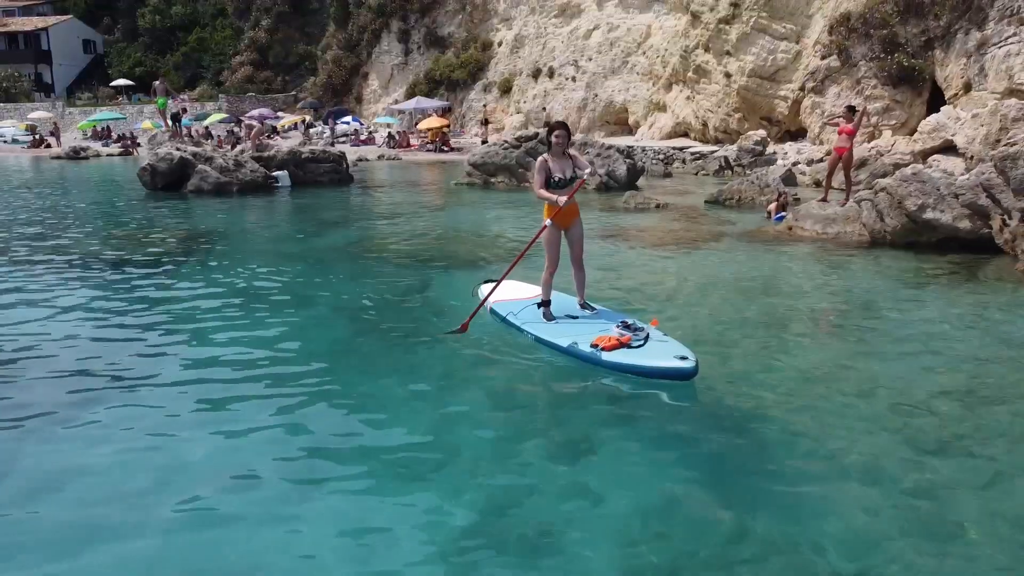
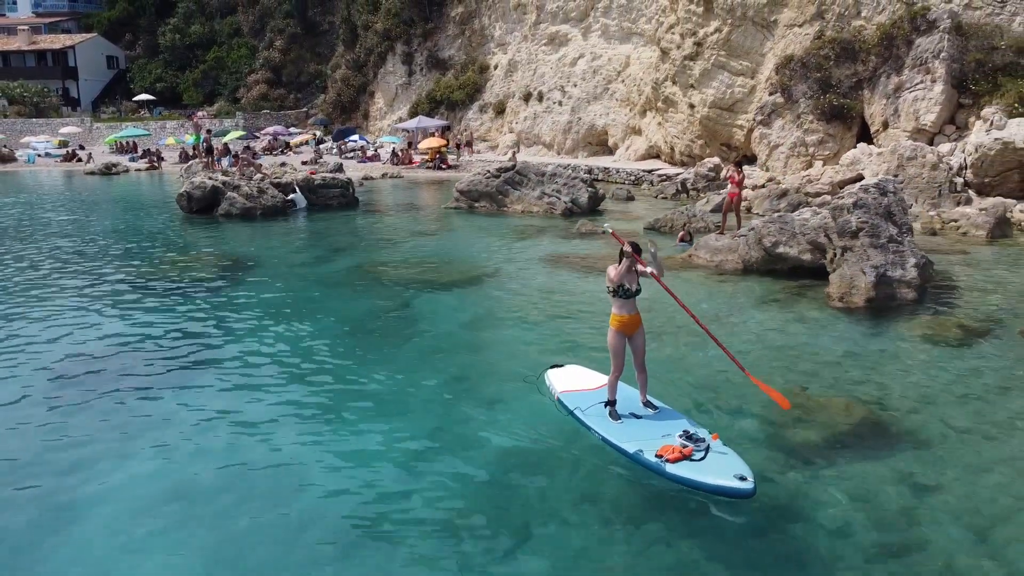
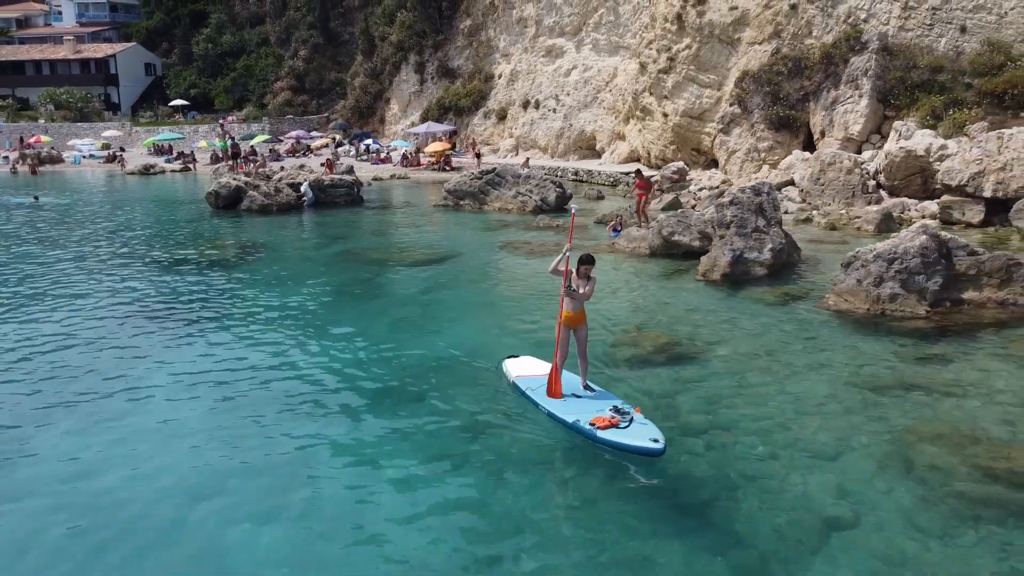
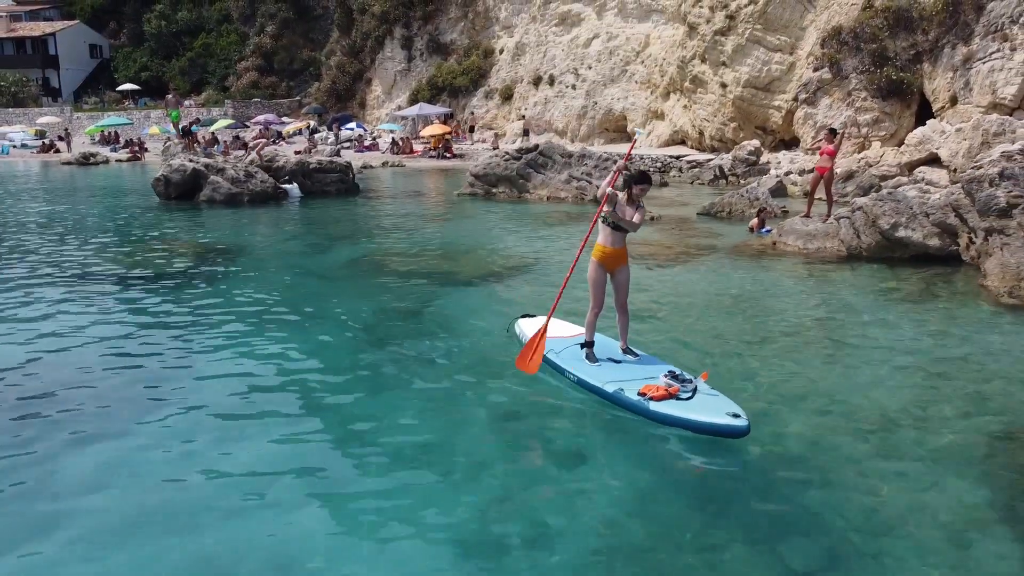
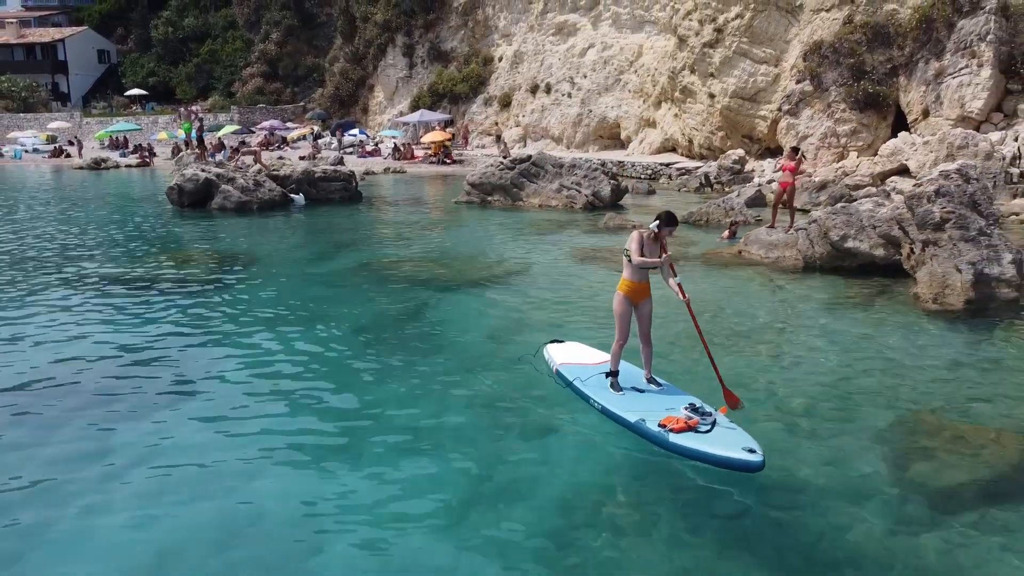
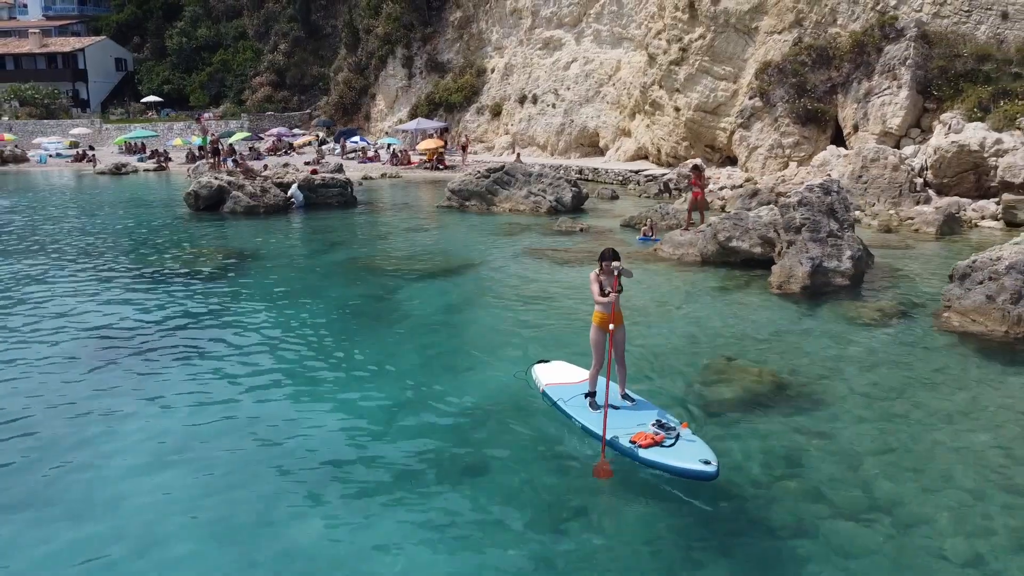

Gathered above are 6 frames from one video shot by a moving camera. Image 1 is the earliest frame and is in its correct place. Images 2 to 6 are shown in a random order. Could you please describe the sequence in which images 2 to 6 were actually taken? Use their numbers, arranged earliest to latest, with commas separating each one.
4, 5, 2, 6, 3
